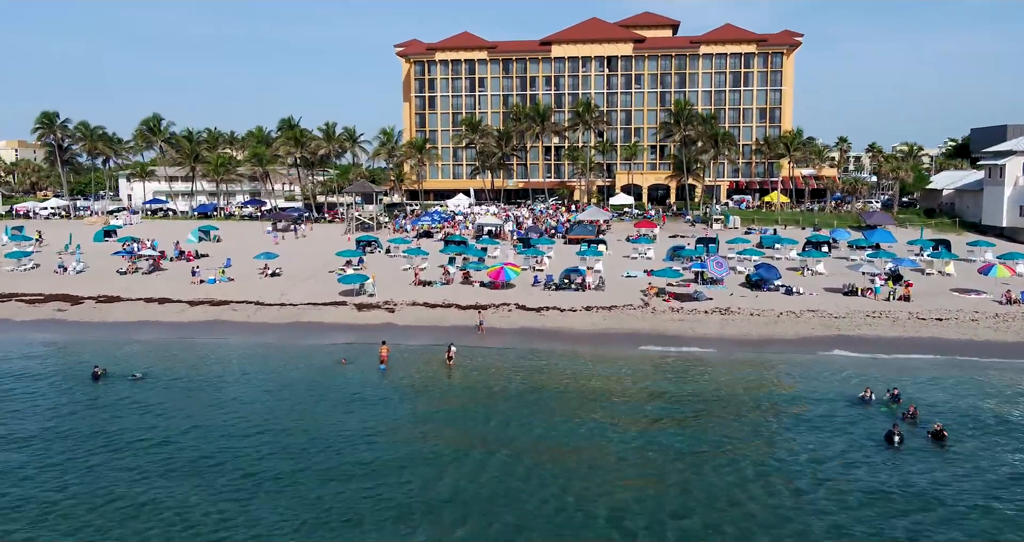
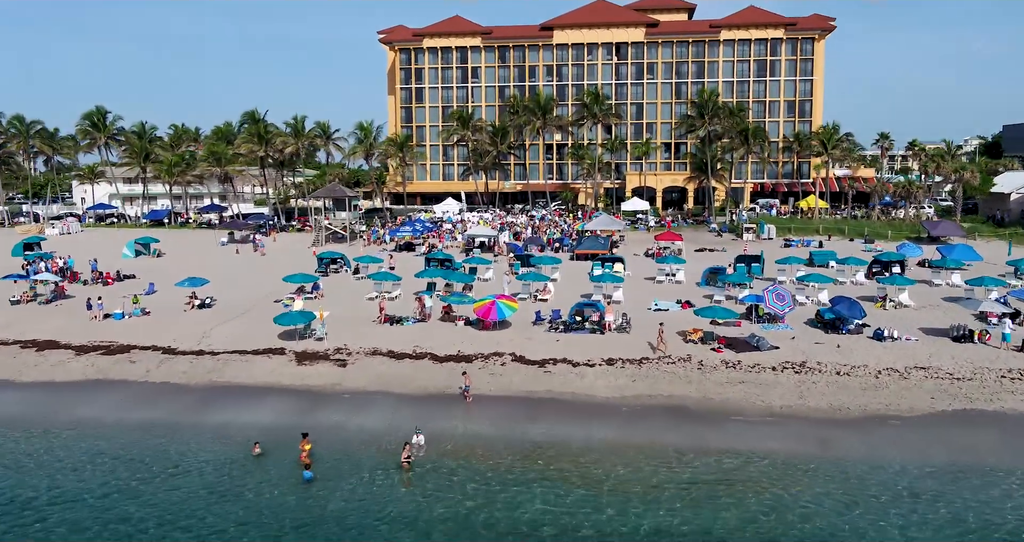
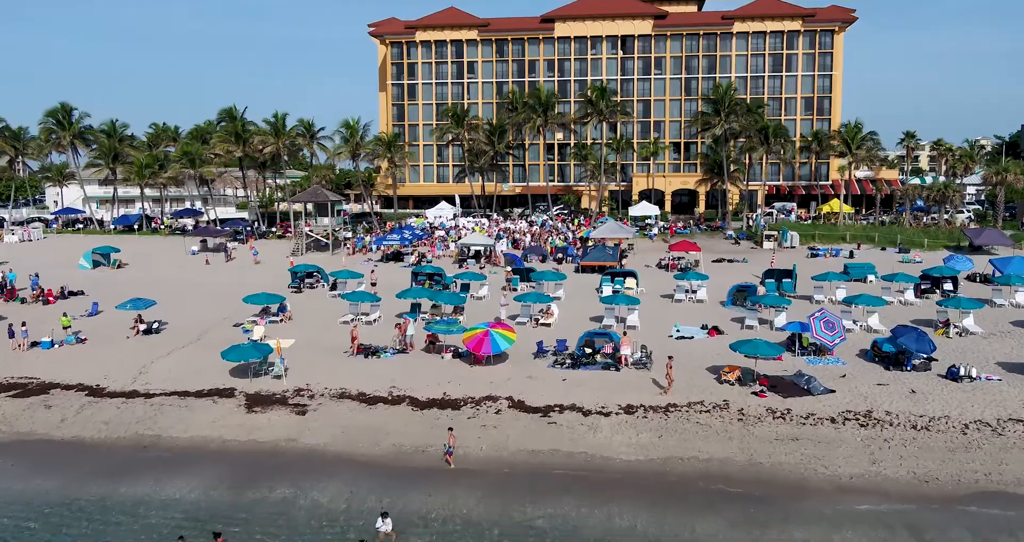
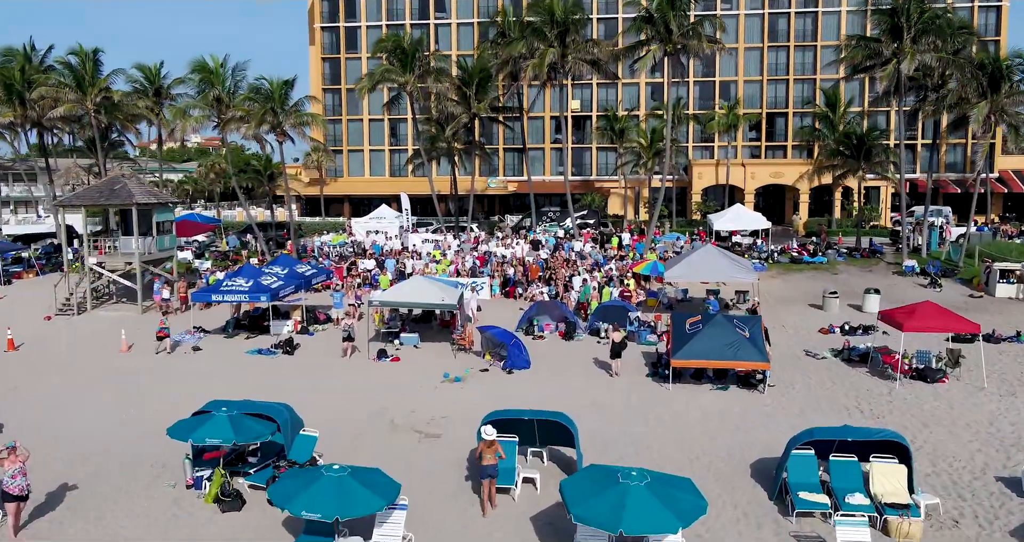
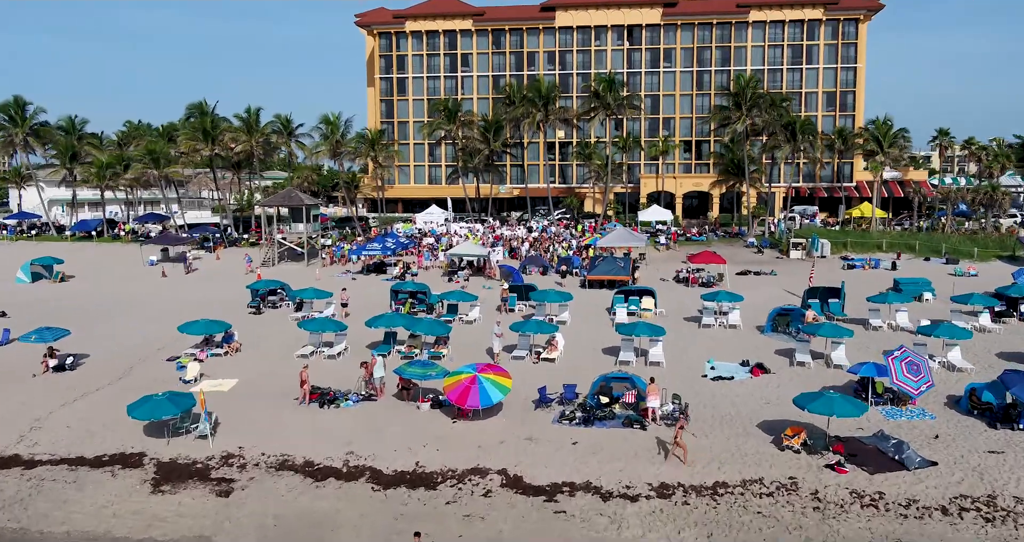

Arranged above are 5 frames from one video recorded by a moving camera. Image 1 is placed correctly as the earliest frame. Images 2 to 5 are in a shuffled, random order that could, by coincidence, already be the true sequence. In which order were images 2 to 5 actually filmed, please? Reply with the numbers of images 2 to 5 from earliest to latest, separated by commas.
2, 3, 5, 4
